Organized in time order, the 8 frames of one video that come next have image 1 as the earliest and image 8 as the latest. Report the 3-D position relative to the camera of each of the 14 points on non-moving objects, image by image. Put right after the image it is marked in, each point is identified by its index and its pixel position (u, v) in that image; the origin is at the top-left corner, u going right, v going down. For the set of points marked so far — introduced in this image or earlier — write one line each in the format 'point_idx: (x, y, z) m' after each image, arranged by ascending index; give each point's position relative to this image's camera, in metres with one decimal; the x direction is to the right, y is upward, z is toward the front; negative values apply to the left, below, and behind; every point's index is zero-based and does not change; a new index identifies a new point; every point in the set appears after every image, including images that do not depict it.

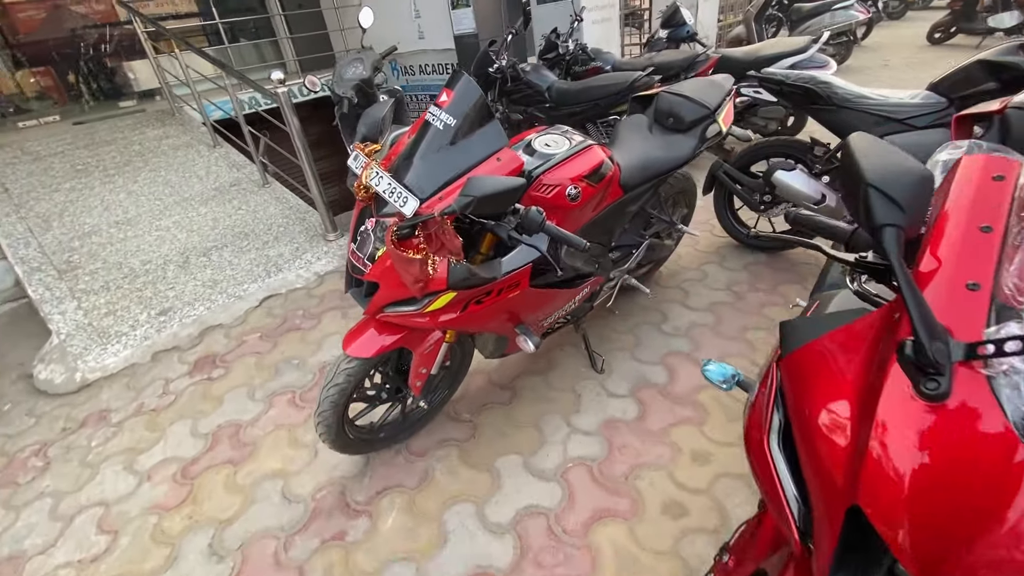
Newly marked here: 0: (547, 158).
0: (+0.1, +0.5, +1.9) m
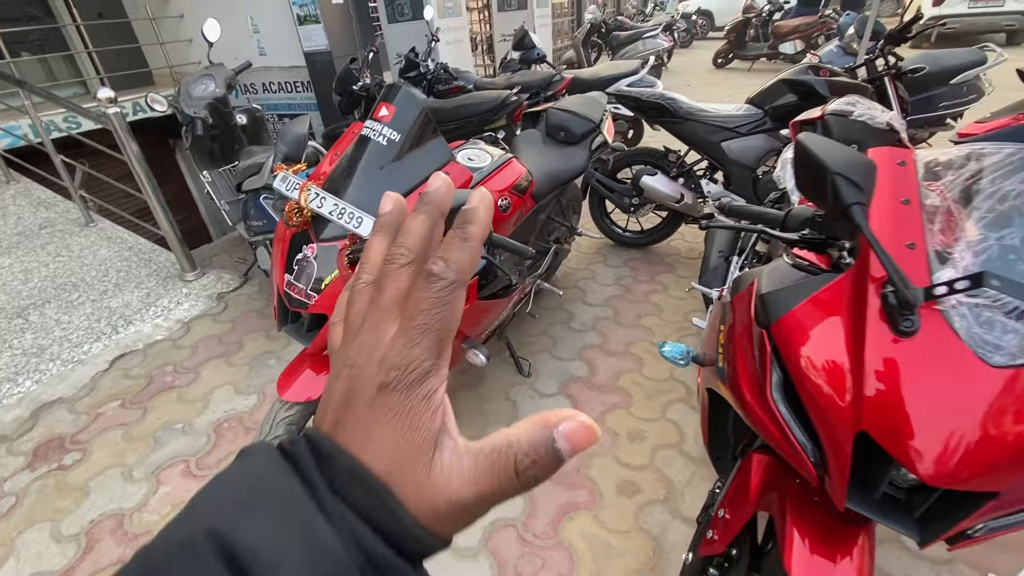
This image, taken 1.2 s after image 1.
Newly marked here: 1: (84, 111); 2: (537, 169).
0: (-0.2, +0.5, +1.9) m
1: (-3.0, +1.2, +3.4) m
2: (+0.1, +0.6, +2.5) m
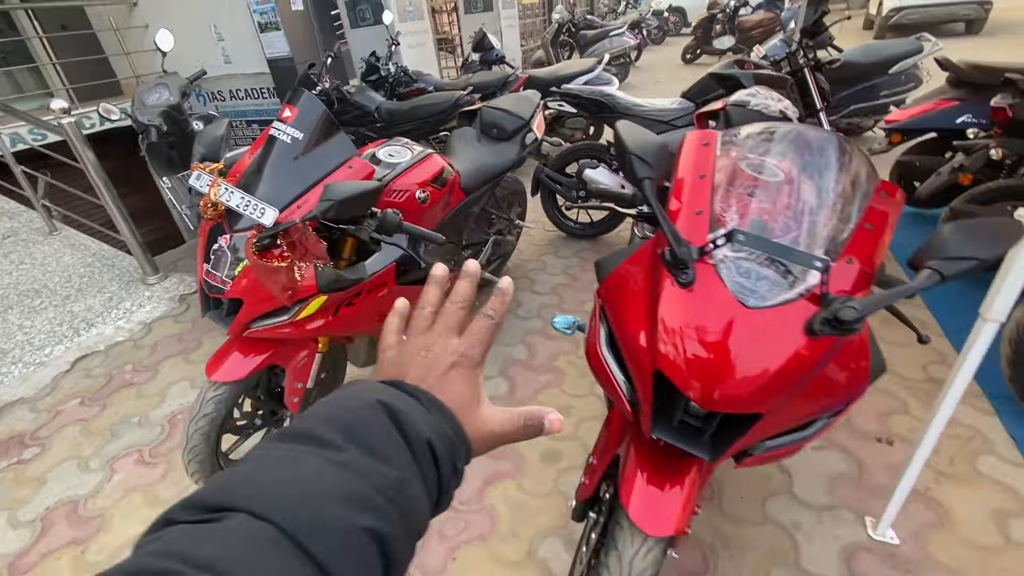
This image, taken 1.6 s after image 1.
0: (-0.5, +0.5, +2.1) m
1: (-3.4, +1.2, +3.5) m
2: (-0.2, +0.7, +2.7) m
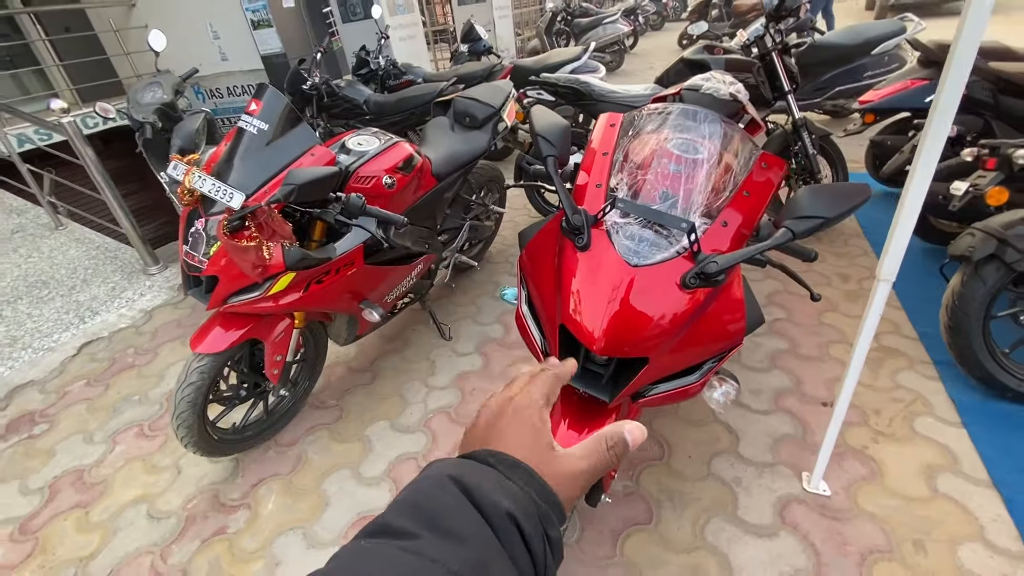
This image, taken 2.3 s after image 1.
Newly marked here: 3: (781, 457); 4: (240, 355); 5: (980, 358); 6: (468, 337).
0: (-0.7, +0.6, +2.2) m
1: (-3.6, +1.3, +3.7) m
2: (-0.4, +0.8, +2.8) m
3: (+1.2, -0.7, +2.1) m
4: (-1.2, -0.3, +2.1) m
5: (+2.0, -0.3, +2.1) m
6: (-0.3, -0.3, +3.0) m
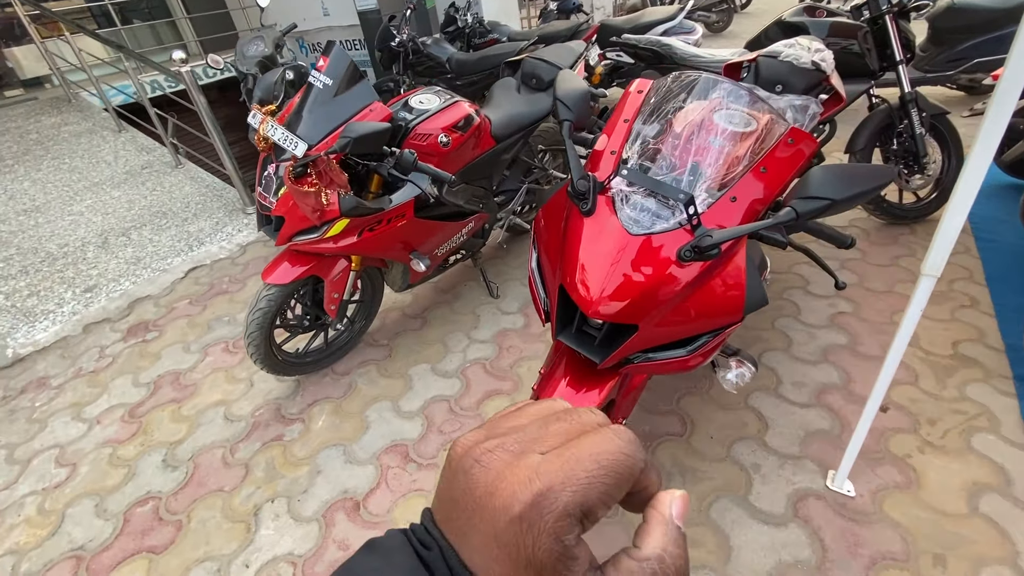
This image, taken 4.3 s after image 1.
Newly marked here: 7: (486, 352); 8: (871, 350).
0: (-0.4, +0.8, +2.3) m
1: (-3.0, +1.9, +4.2) m
2: (-0.1, +1.0, +2.8) m
3: (+1.2, -0.7, +2.0) m
4: (-1.0, 0.0, +2.4) m
5: (+2.2, -0.3, +1.9) m
6: (0.0, -0.1, +3.1) m
7: (-0.1, -0.4, +2.7) m
8: (+1.8, -0.3, +2.4) m
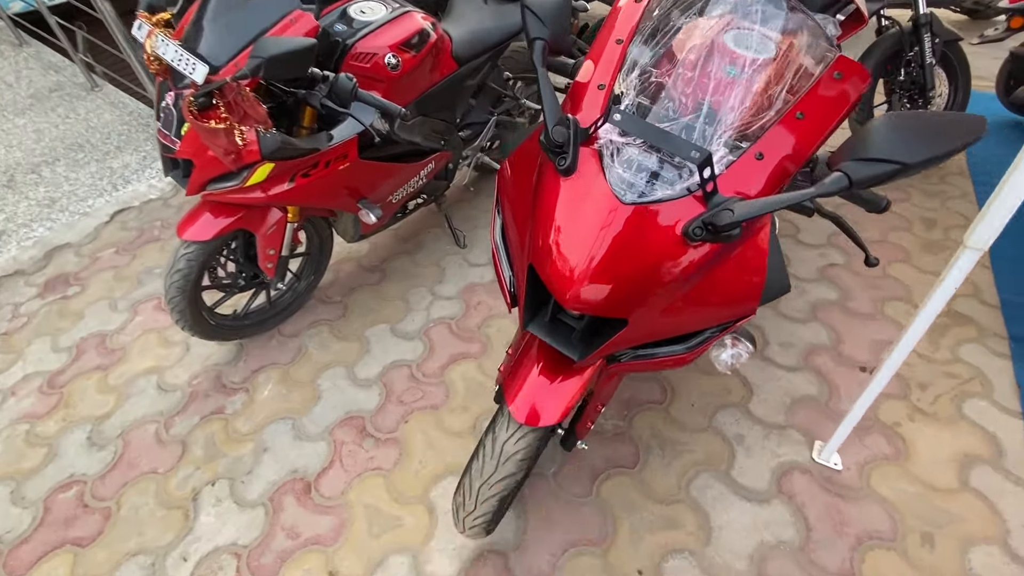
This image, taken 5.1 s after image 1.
0: (-0.6, +1.0, +1.9) m
1: (-3.2, +2.3, +3.5) m
2: (-0.2, +1.3, +2.4) m
3: (+1.1, -0.5, +1.9) m
4: (-1.2, +0.2, +2.0) m
5: (+2.0, -0.2, +1.8) m
6: (-0.2, +0.2, +2.8) m
7: (-0.3, -0.1, +2.5) m
8: (+1.7, -0.1, +2.3) m
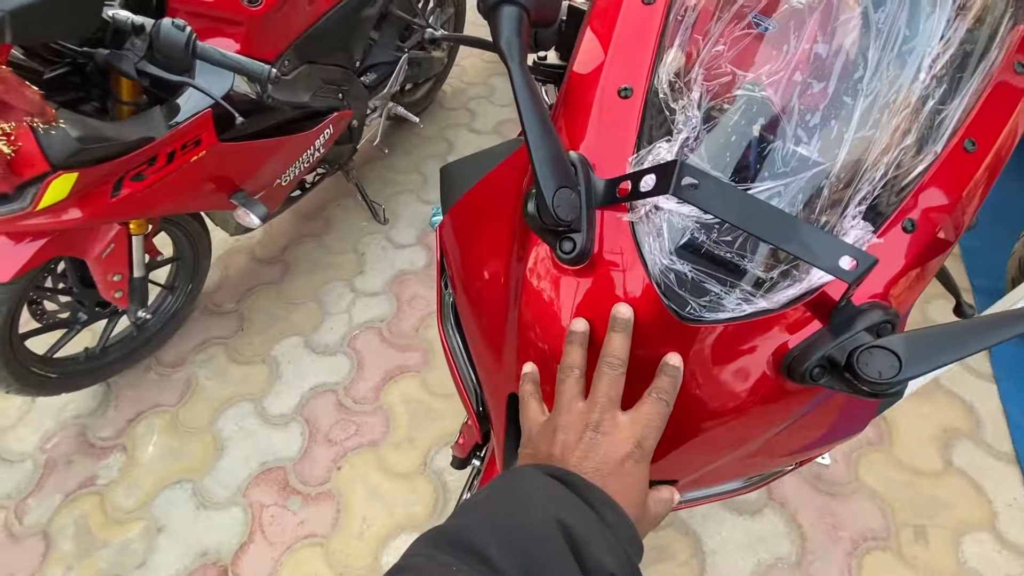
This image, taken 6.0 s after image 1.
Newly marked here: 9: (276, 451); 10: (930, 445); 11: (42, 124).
0: (-0.8, +0.9, +1.3) m
1: (-3.8, +2.1, +2.2) m
2: (-0.6, +1.3, +1.8) m
3: (+1.0, -0.4, +1.7) m
4: (-1.4, 0.0, +1.5) m
5: (+1.9, 0.0, +1.7) m
6: (-0.5, +0.3, +2.4) m
7: (-0.6, -0.1, +2.0) m
8: (+1.4, +0.1, +2.1) m
9: (-0.8, -0.6, +1.7) m
10: (+1.4, -0.5, +1.6) m
11: (-1.0, +0.3, +1.0) m
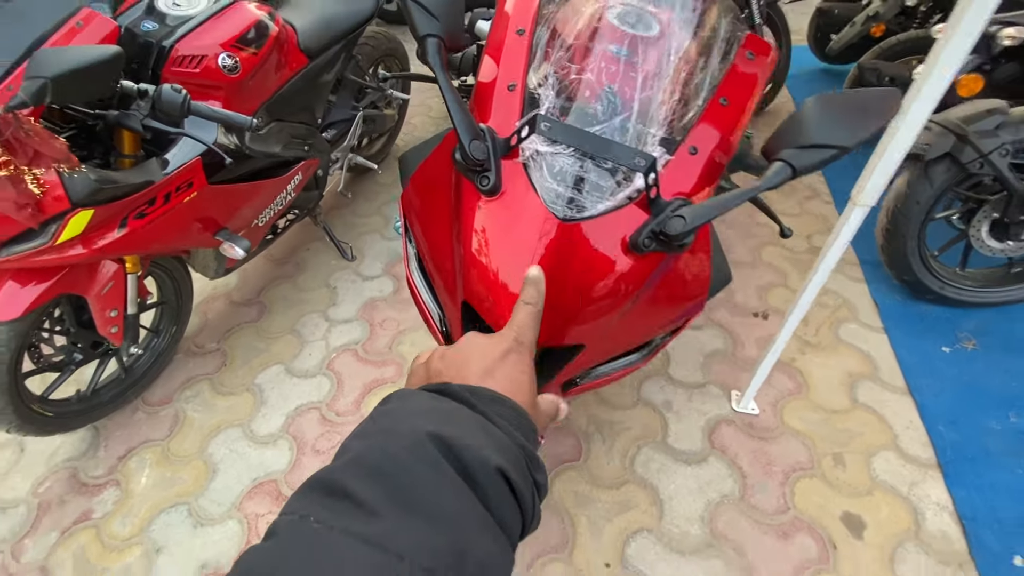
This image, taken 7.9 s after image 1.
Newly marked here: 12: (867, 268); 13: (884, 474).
0: (-1.1, +0.8, +1.6) m
1: (-4.2, +1.6, +2.4) m
2: (-0.9, +1.2, +2.1) m
3: (+0.8, -0.4, +2.0) m
4: (-1.5, -0.1, +1.6) m
5: (+1.7, +0.1, +2.1) m
6: (-0.7, +0.2, +2.6) m
7: (-0.7, -0.2, +2.2) m
8: (+1.2, +0.2, +2.5) m
9: (-0.9, -0.7, +1.8) m
10: (+1.3, -0.4, +1.9) m
11: (-1.1, +0.3, +1.2) m
12: (+1.7, +0.1, +2.4) m
13: (+1.3, -0.7, +1.7) m
